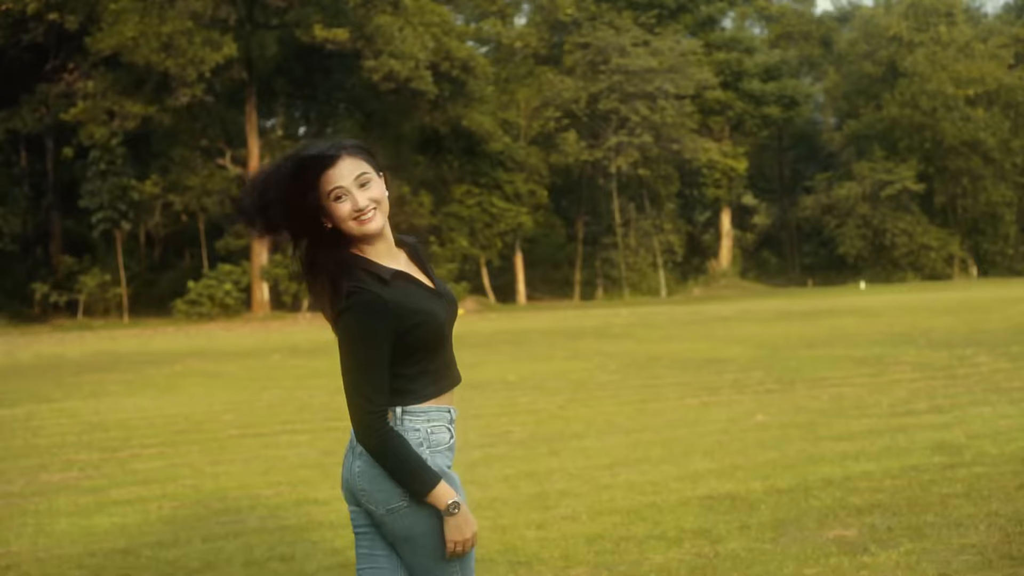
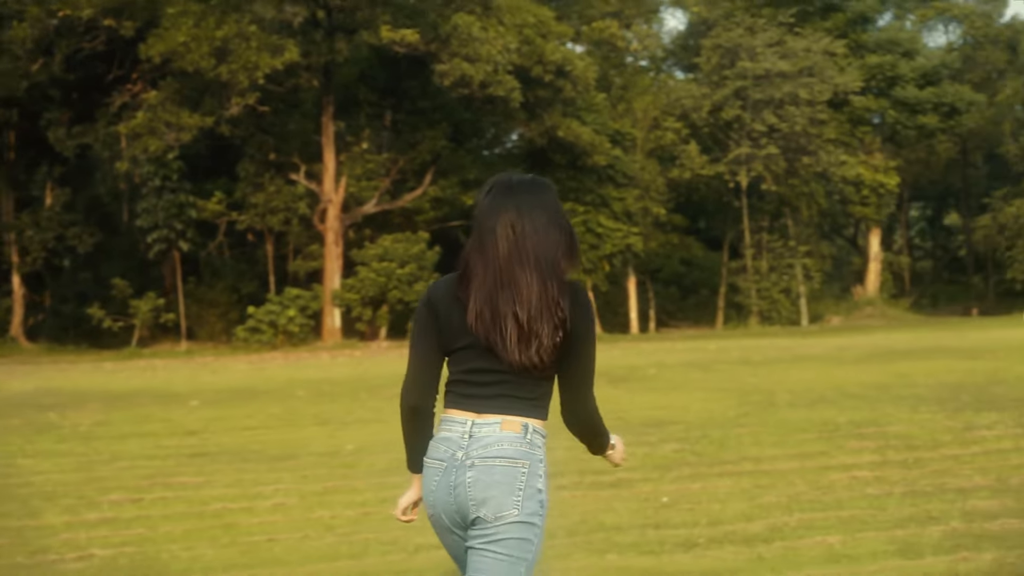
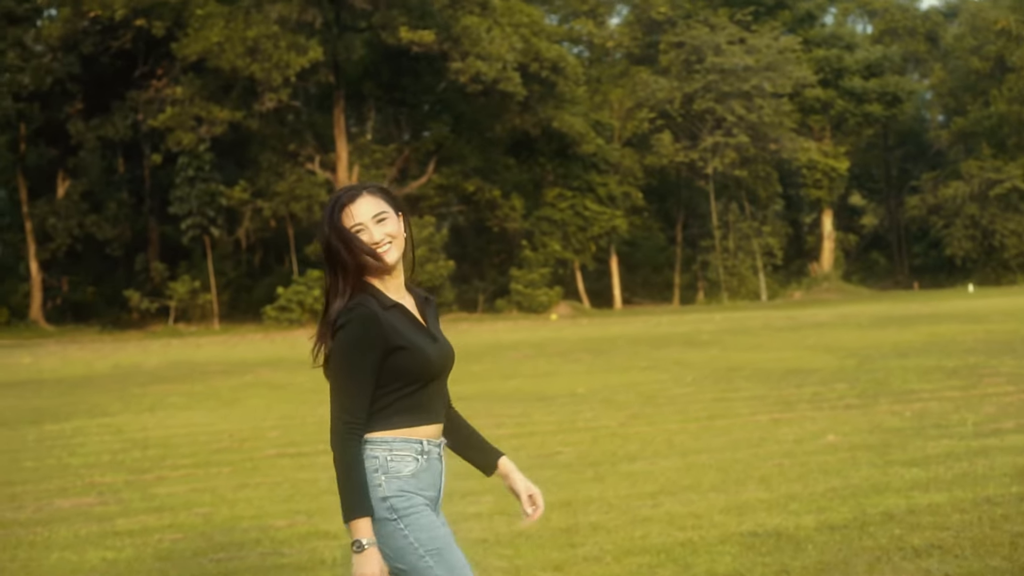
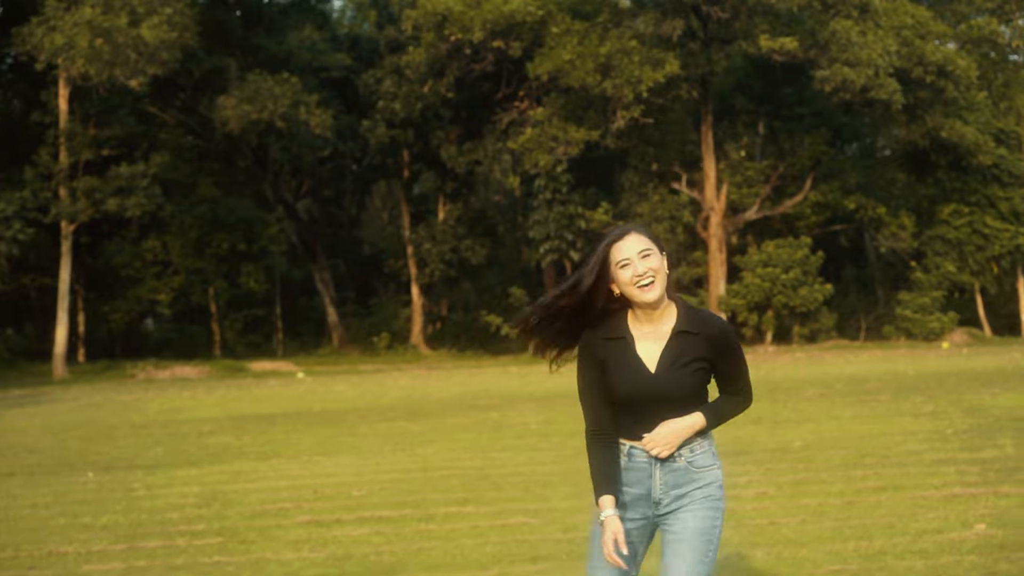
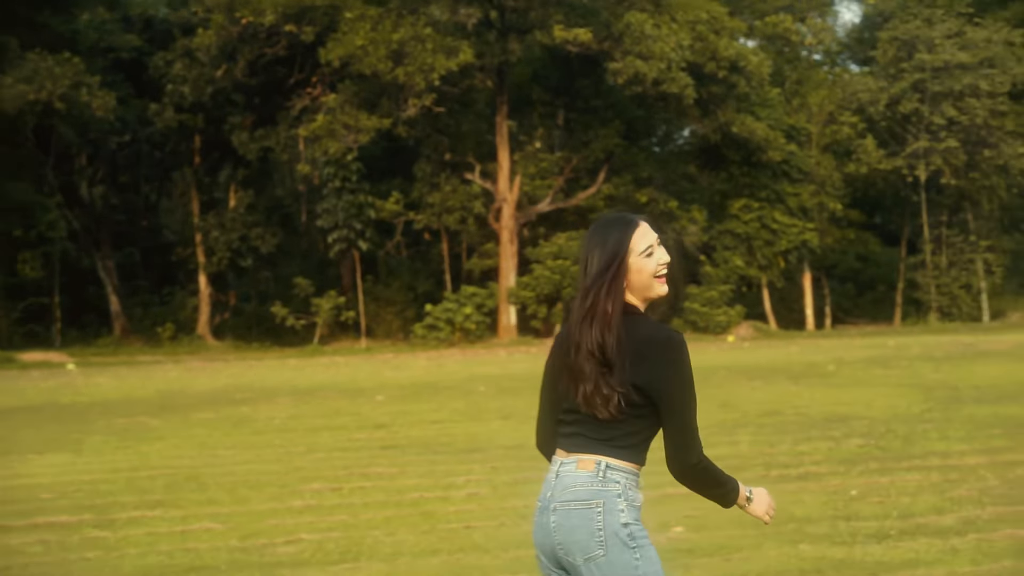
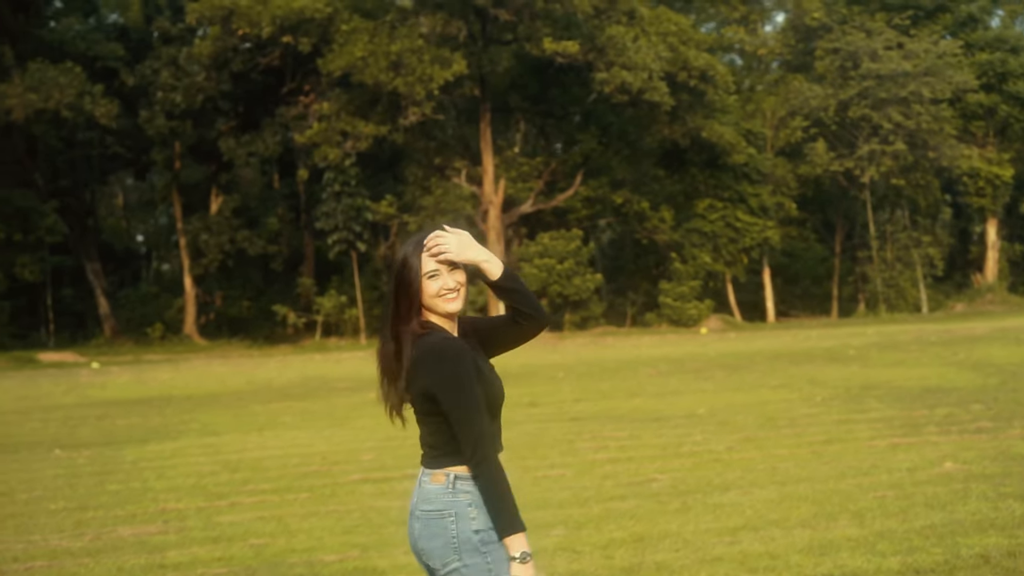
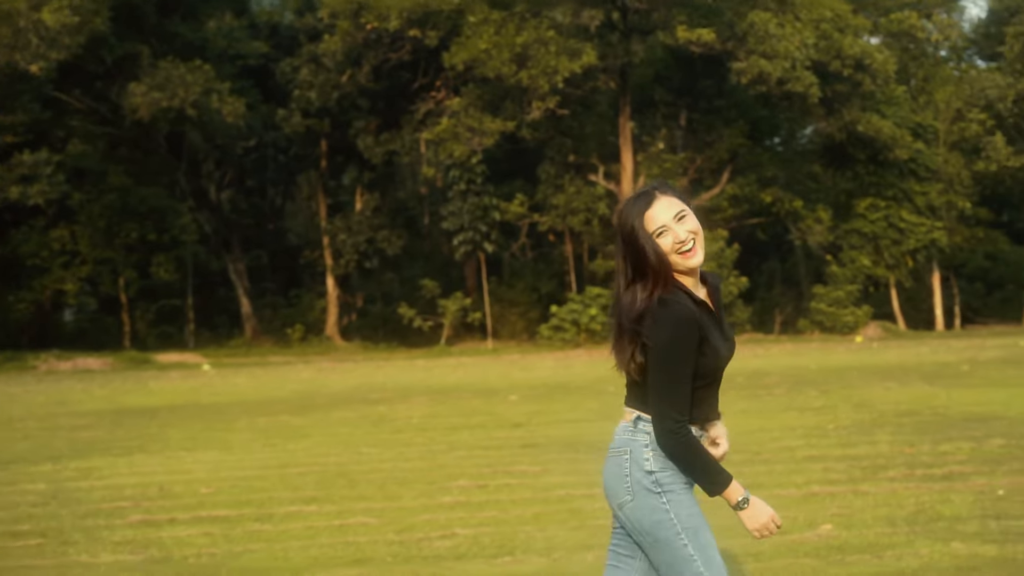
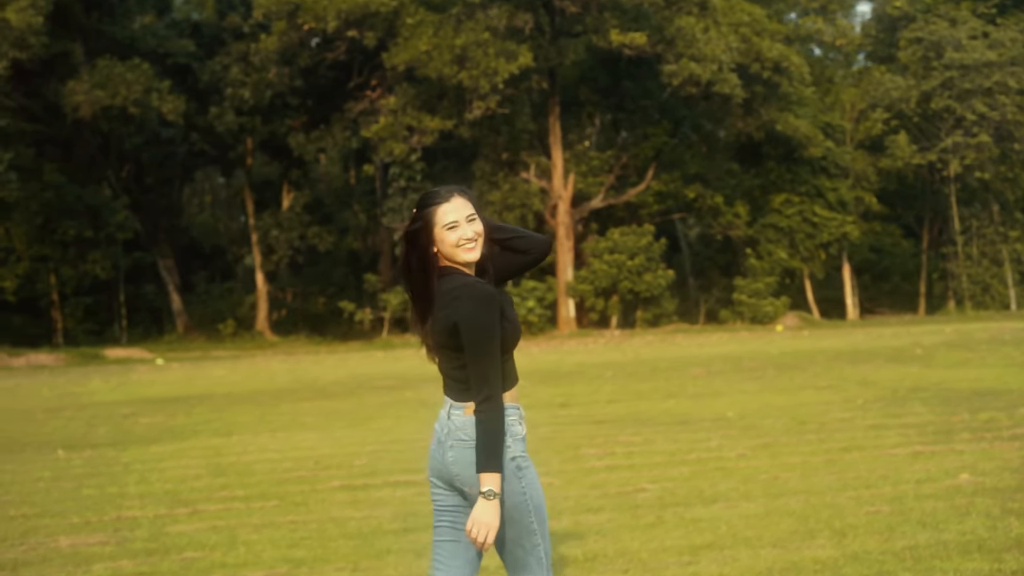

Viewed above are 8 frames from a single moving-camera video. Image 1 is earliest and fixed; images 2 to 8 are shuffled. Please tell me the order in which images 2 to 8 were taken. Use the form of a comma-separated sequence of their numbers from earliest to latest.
3, 6, 8, 4, 7, 5, 2
